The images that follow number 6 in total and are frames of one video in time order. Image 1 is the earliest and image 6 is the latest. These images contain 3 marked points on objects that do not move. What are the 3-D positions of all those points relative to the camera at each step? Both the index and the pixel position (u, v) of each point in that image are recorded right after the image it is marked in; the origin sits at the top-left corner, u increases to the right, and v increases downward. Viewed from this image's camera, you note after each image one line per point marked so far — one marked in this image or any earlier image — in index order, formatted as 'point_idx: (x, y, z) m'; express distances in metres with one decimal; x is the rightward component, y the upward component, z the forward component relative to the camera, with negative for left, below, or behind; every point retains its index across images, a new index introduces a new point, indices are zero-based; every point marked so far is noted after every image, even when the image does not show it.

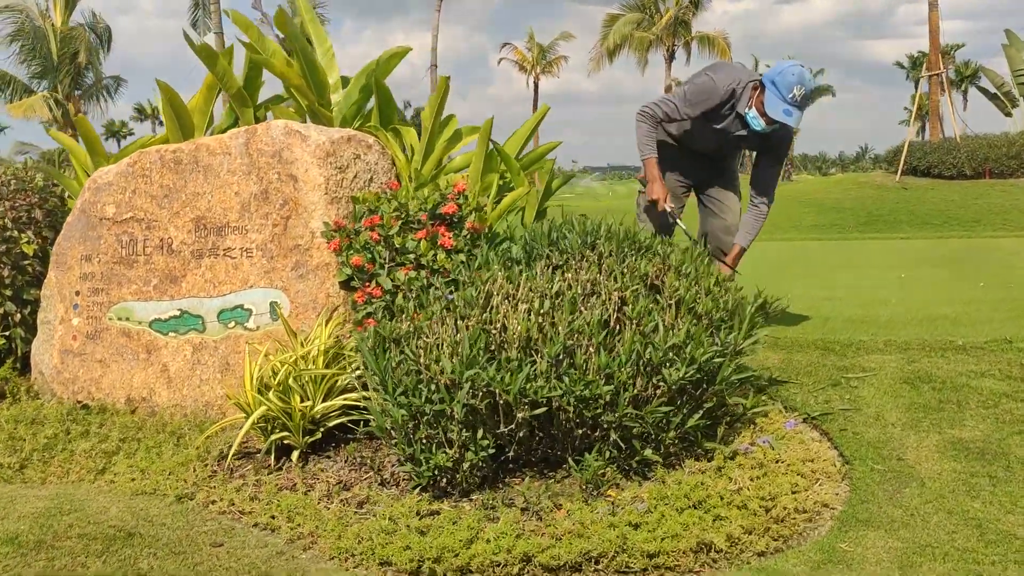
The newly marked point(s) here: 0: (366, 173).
0: (-0.7, +0.6, +4.6) m
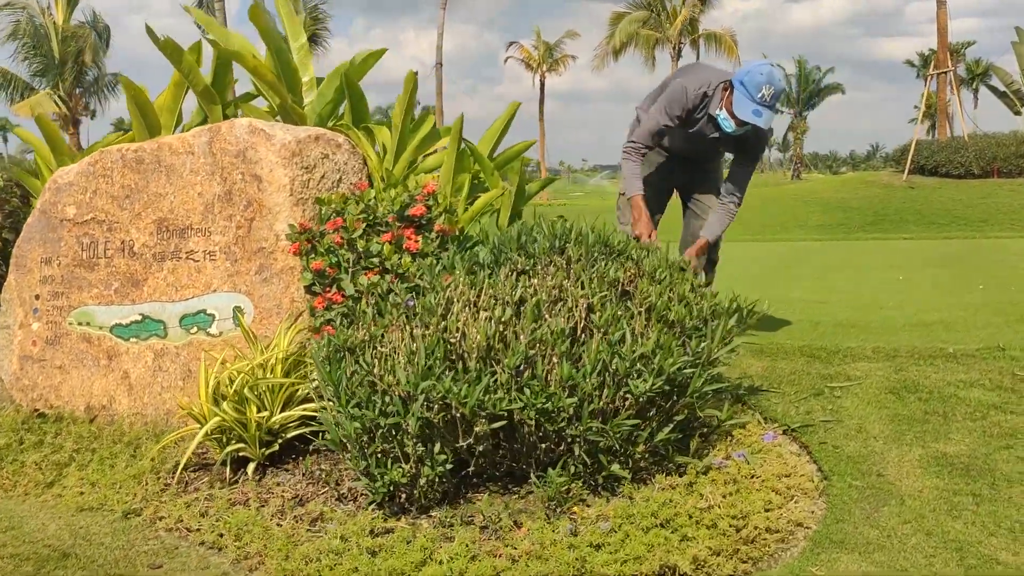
0: (-0.8, +0.5, +4.4) m
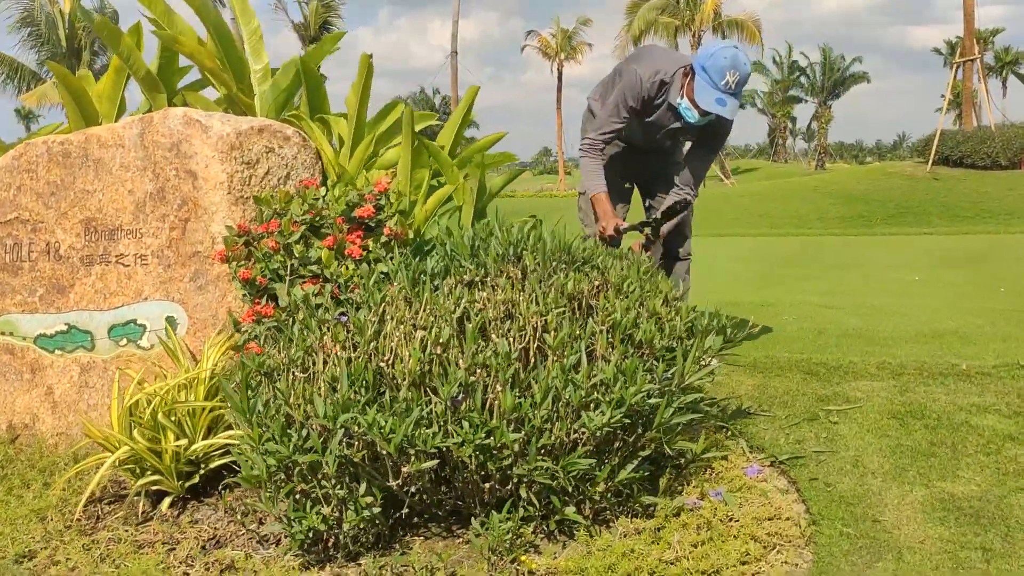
0: (-1.0, +0.5, +4.0) m
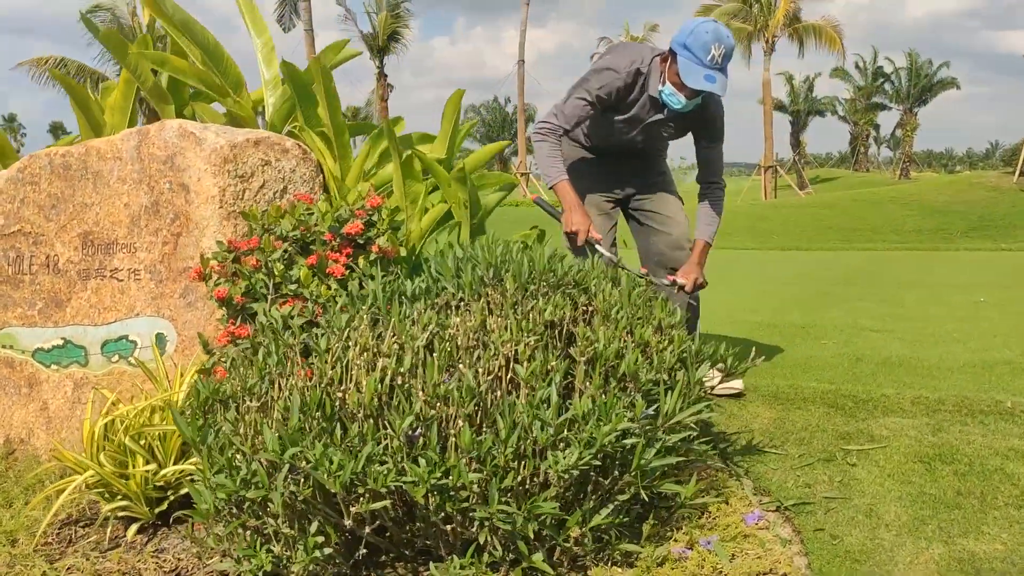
0: (-1.0, +0.4, +3.9) m
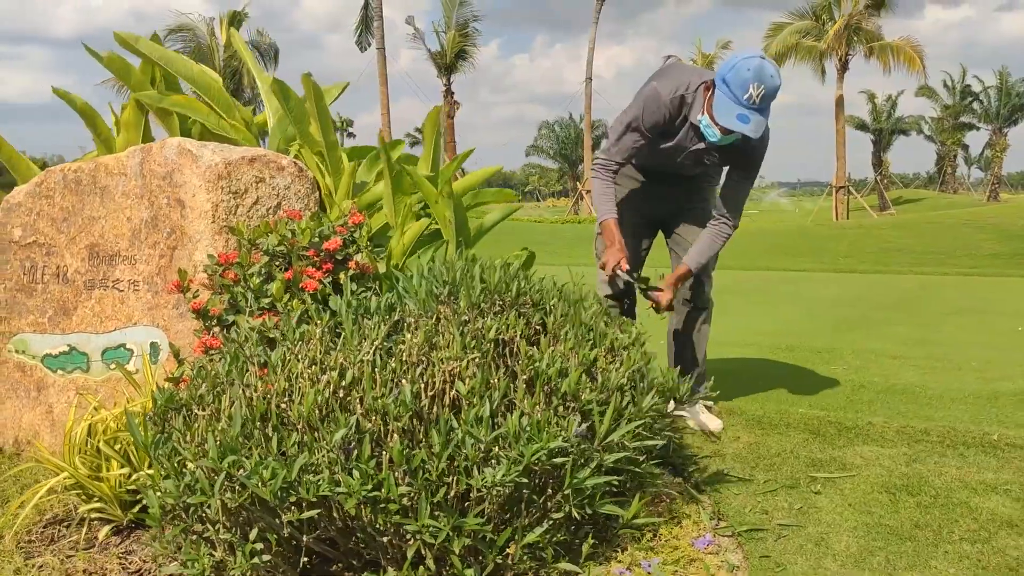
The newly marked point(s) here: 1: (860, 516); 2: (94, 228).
0: (-1.1, +0.4, +4.0) m
1: (+1.1, -0.7, +3.0) m
2: (-1.9, +0.3, +4.2) m
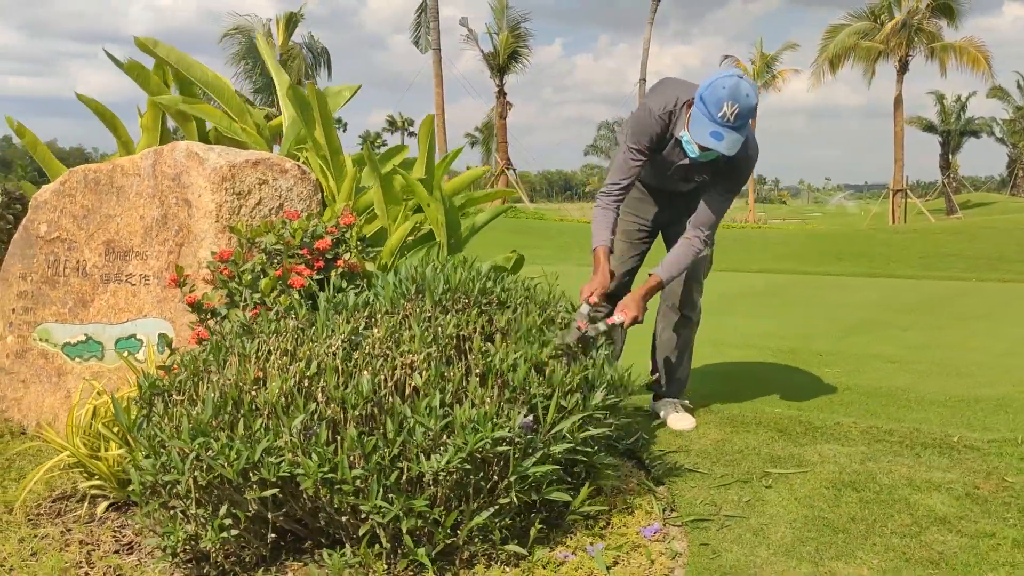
0: (-1.1, +0.4, +4.2) m
1: (+1.0, -0.7, +3.1) m
2: (-1.9, +0.3, +4.5) m
